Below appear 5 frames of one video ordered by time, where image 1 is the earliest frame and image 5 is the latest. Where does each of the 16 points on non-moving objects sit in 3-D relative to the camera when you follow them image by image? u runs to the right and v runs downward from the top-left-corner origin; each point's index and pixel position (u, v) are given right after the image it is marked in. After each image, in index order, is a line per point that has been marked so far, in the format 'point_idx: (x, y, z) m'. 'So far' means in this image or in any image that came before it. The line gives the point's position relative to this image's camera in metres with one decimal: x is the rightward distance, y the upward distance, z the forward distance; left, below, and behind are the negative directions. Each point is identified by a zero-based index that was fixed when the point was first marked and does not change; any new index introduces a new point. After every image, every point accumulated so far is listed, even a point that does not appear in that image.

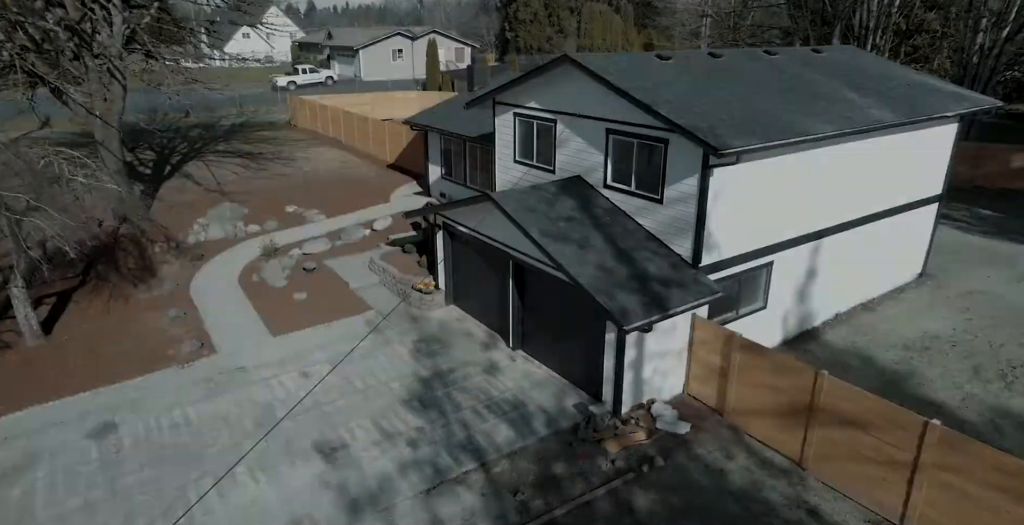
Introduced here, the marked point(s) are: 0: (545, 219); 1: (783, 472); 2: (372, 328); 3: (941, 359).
0: (+0.6, +0.8, +12.0) m
1: (+4.3, -3.3, +10.3) m
2: (-3.2, -1.5, +14.8) m
3: (+8.7, -2.0, +13.1) m
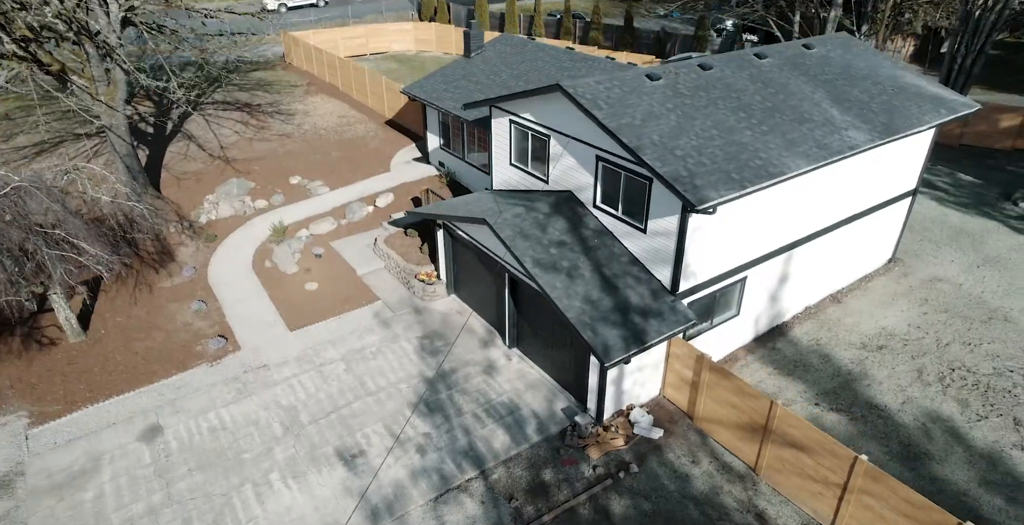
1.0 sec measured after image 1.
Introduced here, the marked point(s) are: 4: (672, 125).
0: (+0.5, +0.3, +13.1) m
1: (+4.2, -4.0, +12.0) m
2: (-3.3, -1.5, +16.2) m
3: (+8.6, -2.2, +14.6) m
4: (+3.1, +2.7, +12.6) m
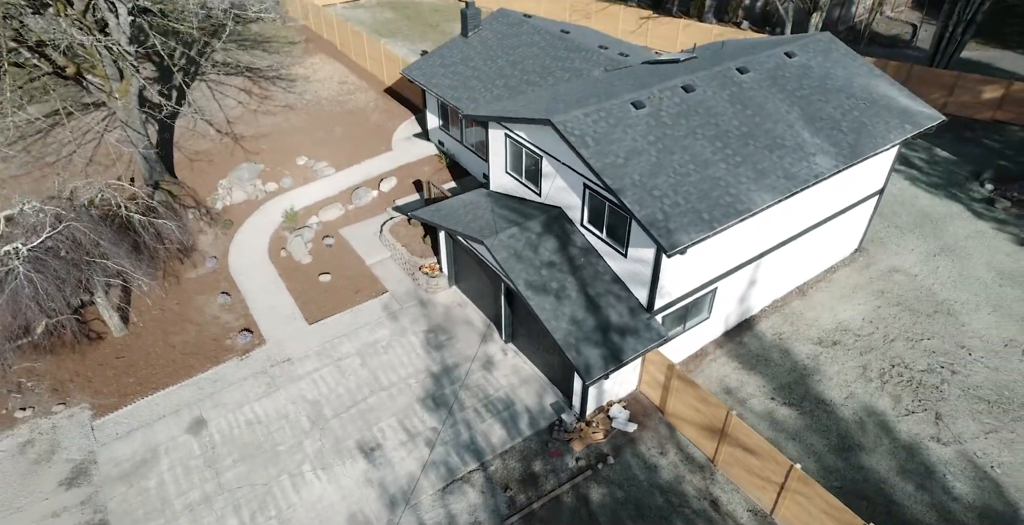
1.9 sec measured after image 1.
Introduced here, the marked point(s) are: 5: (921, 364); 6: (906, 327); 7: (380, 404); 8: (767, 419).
0: (+0.4, -0.1, +14.7) m
1: (+4.1, -4.5, +14.2) m
2: (-3.4, -1.4, +18.0) m
3: (+8.5, -2.4, +16.5) m
4: (+3.0, +2.2, +13.8) m
5: (+10.2, -2.5, +16.2) m
6: (+10.5, -1.7, +17.2) m
7: (-3.2, -3.4, +15.5) m
8: (+6.0, -3.7, +15.1) m
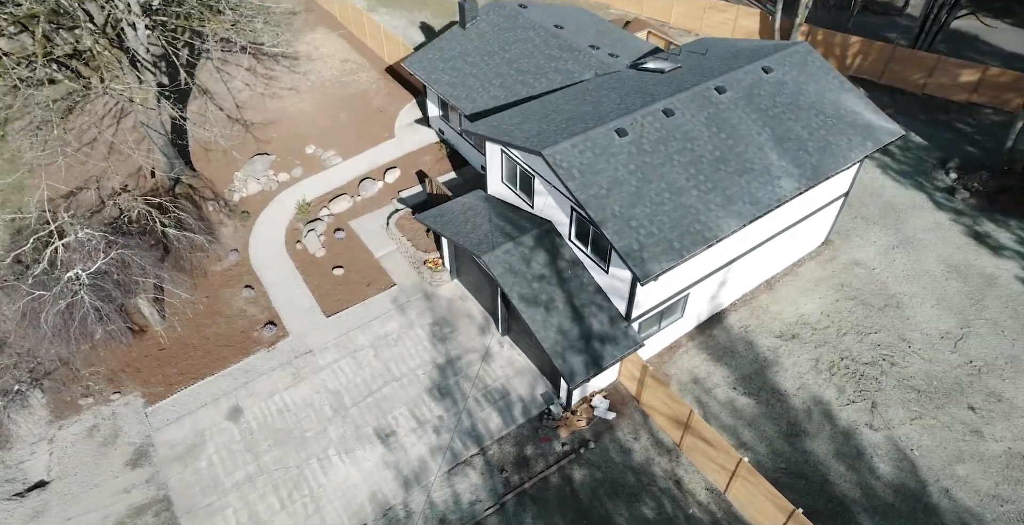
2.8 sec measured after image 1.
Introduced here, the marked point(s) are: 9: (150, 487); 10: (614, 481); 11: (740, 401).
0: (+0.3, -0.4, +16.6) m
1: (+4.0, -4.9, +16.7) m
2: (-3.6, -1.4, +20.0) m
3: (+8.3, -2.5, +18.7) m
4: (+2.9, +1.7, +15.5) m
5: (+10.1, -2.7, +18.4) m
6: (+10.4, -1.7, +19.3) m
7: (-3.3, -3.6, +17.8) m
8: (+5.9, -3.9, +17.5) m
9: (-9.0, -5.6, +16.1) m
10: (+2.5, -5.4, +16.1) m
11: (+6.2, -3.8, +17.6) m
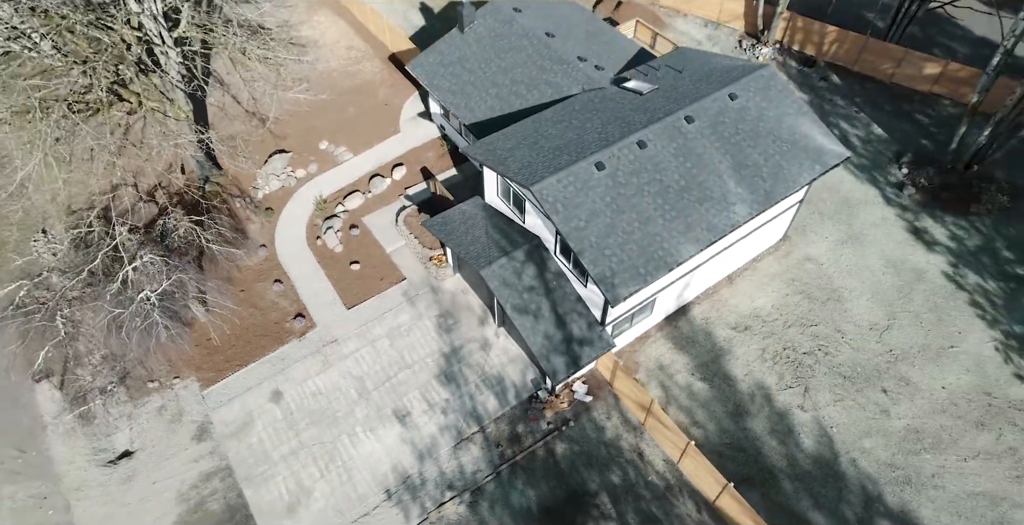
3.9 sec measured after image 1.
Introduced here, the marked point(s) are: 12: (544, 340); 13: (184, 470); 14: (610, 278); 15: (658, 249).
0: (+0.1, -0.9, +19.7) m
1: (+3.8, -5.2, +20.3) m
2: (-3.7, -1.3, +23.2) m
3: (+8.1, -2.6, +22.1) m
4: (+2.7, +1.1, +18.3) m
5: (+9.9, -2.8, +21.8) m
6: (+10.2, -1.8, +22.6) m
7: (-3.5, -3.9, +21.3) m
8: (+5.7, -4.2, +21.1) m
9: (-9.2, -6.0, +19.9) m
10: (+2.4, -5.9, +19.9) m
11: (+6.0, -4.0, +21.1) m
12: (+0.9, -2.3, +19.2) m
13: (-10.0, -6.3, +19.6) m
14: (+2.7, -0.4, +17.7) m
15: (+4.1, +0.4, +18.3) m
